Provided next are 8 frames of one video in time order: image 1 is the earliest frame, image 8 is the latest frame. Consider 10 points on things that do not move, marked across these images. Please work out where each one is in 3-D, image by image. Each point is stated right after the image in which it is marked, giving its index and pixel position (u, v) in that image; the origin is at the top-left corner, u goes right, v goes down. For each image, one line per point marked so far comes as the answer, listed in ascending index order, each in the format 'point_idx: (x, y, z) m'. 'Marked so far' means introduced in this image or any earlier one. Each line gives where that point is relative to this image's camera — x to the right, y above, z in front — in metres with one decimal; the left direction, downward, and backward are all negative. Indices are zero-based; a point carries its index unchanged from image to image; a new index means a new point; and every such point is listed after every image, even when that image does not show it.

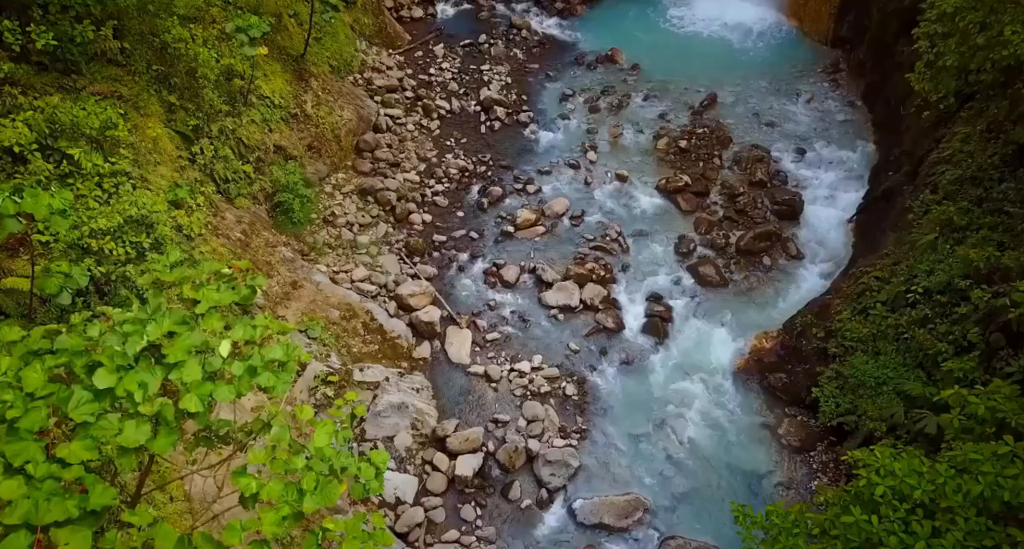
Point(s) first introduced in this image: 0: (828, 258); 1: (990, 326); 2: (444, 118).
0: (+4.4, +0.2, +10.7) m
1: (+4.3, -0.5, +6.9) m
2: (-1.2, +2.8, +13.5) m
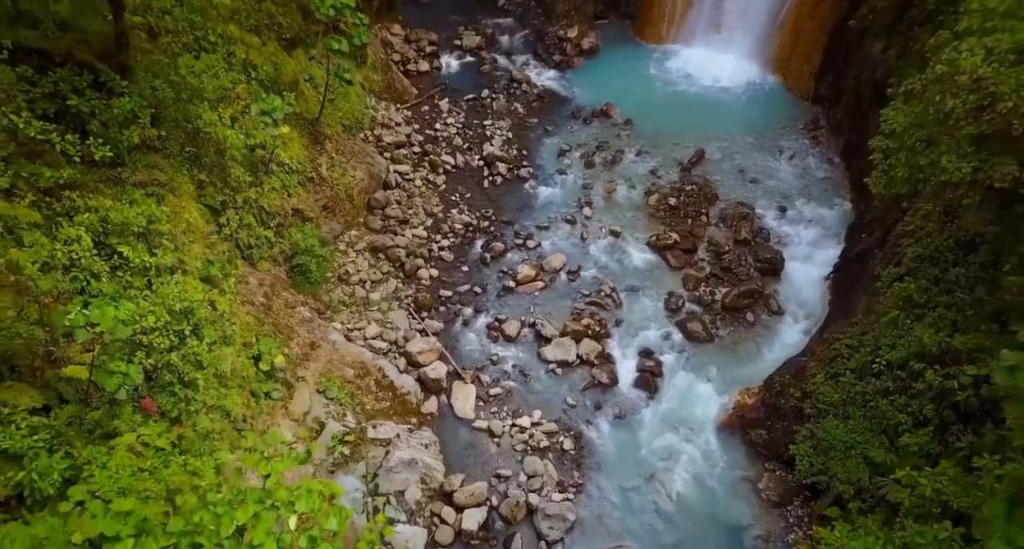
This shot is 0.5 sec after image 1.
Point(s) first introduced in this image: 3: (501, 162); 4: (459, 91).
0: (+4.4, -0.6, +11.5) m
1: (+4.3, -1.3, +7.7) m
2: (-1.2, +1.9, +14.3) m
3: (-0.2, +2.1, +14.4) m
4: (-1.1, +3.8, +16.1) m
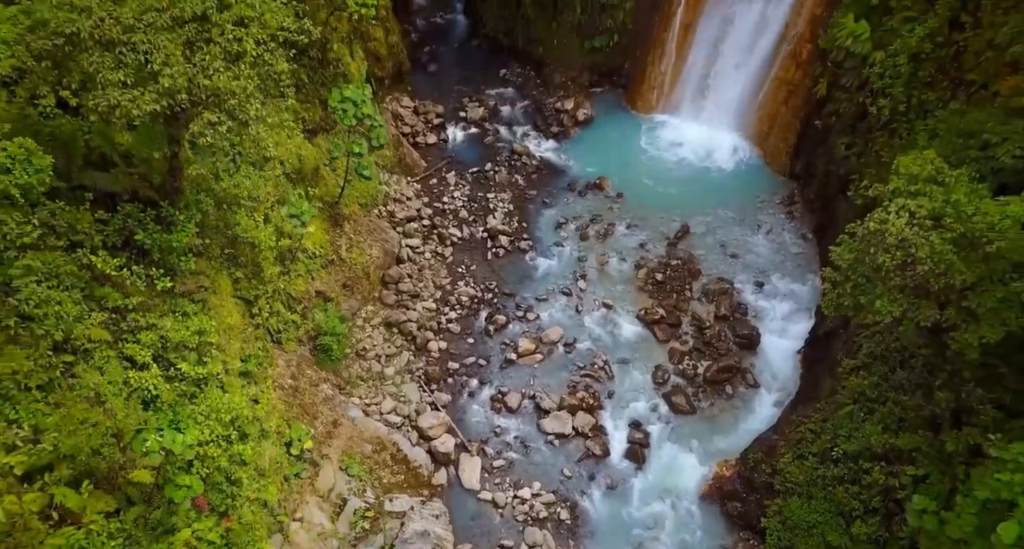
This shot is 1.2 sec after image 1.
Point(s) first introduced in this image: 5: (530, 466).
0: (+4.4, -1.9, +12.7) m
1: (+4.3, -2.5, +8.8) m
2: (-1.1, +0.6, +15.5) m
3: (-0.2, +0.8, +15.6) m
4: (-1.1, +2.5, +17.3) m
5: (+0.3, -2.9, +11.8) m
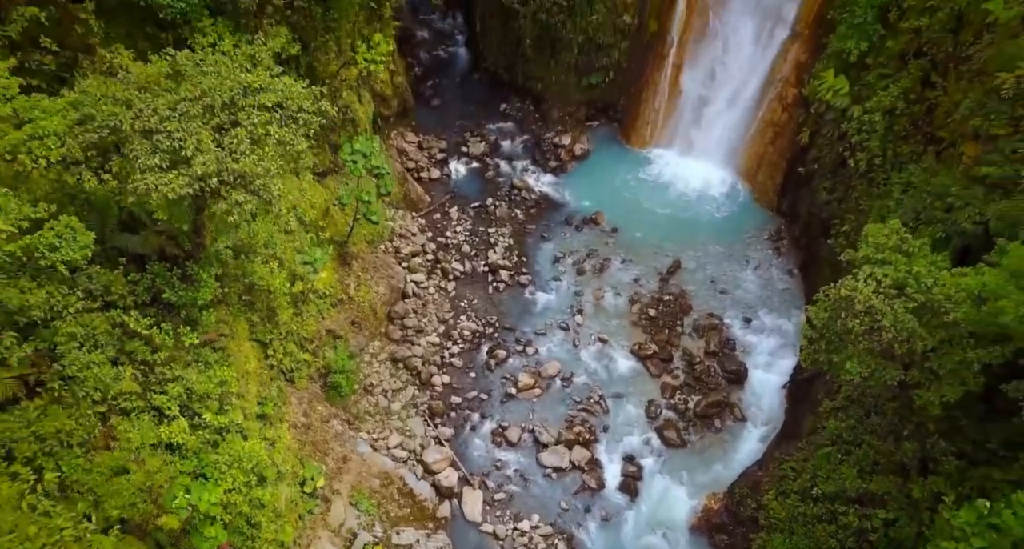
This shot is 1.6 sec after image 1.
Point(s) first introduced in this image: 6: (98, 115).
0: (+4.4, -2.6, +13.4) m
1: (+4.3, -3.2, +9.5) m
2: (-1.1, -0.1, +16.2) m
3: (-0.2, +0.1, +16.3) m
4: (-1.1, +1.8, +18.0) m
5: (+0.3, -3.6, +12.4) m
6: (-4.2, +1.6, +7.8) m
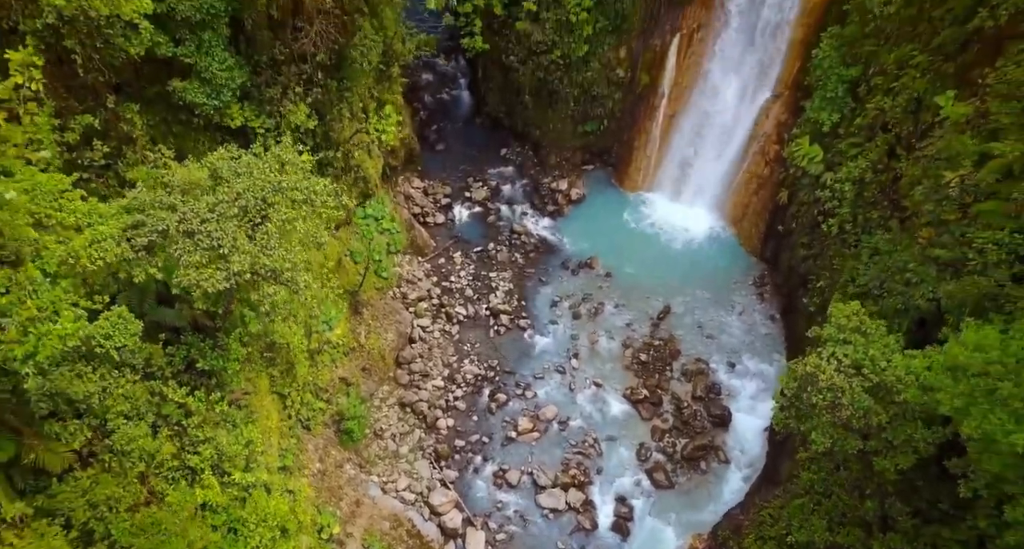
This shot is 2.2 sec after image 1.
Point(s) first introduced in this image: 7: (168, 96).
0: (+4.4, -3.5, +14.3) m
1: (+4.3, -4.2, +10.4) m
2: (-1.1, -1.1, +17.2) m
3: (-0.2, -0.9, +17.3) m
4: (-1.1, +0.8, +19.0) m
5: (+0.3, -4.6, +13.4) m
6: (-4.2, +0.6, +8.8) m
7: (-4.7, +2.6, +10.5) m
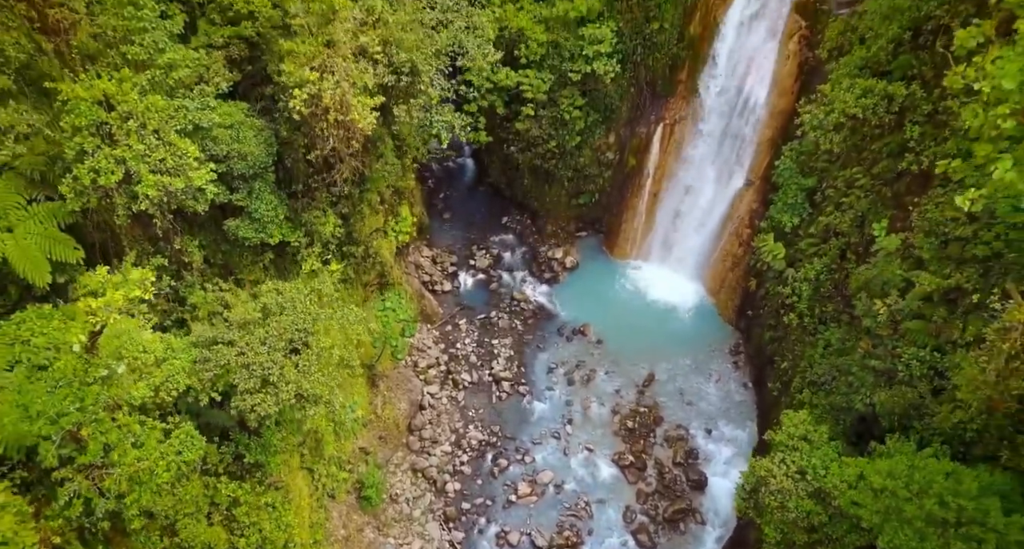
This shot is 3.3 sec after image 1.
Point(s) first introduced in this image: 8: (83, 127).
0: (+4.4, -5.3, +16.2) m
1: (+4.3, -5.9, +12.3) m
2: (-1.1, -2.8, +19.0) m
3: (-0.2, -2.6, +19.1) m
4: (-1.1, -1.0, +20.9) m
5: (+0.3, -6.3, +15.2) m
6: (-4.2, -1.1, +10.6) m
7: (-4.7, +0.8, +12.3) m
8: (-5.4, +1.8, +9.7) m
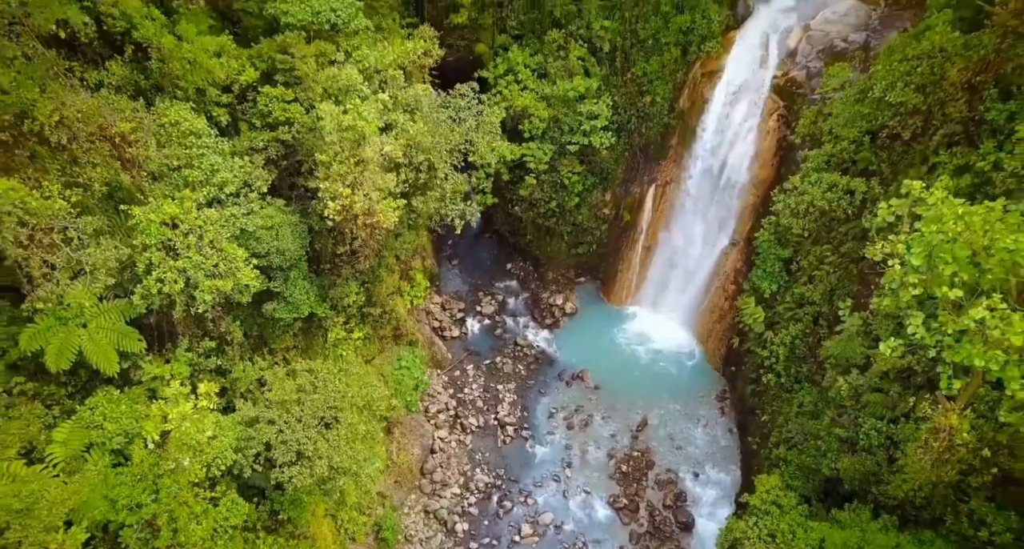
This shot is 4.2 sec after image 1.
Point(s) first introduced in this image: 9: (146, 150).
0: (+4.5, -6.7, +17.7) m
1: (+4.4, -7.2, +13.8) m
2: (-1.0, -4.2, +20.6) m
3: (-0.1, -4.0, +20.7) m
4: (-1.0, -2.4, +22.4) m
5: (+0.4, -7.7, +16.8) m
6: (-4.1, -2.5, +12.2) m
7: (-4.6, -0.5, +13.9) m
8: (-5.3, +0.4, +11.3) m
9: (-5.4, +1.8, +11.3) m
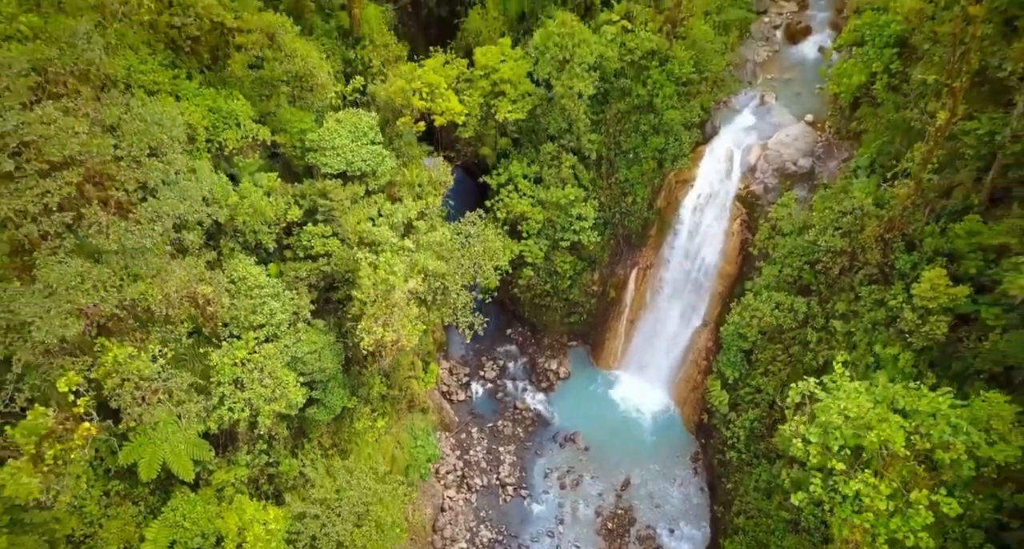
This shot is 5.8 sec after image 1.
0: (+4.6, -9.0, +20.5) m
1: (+4.5, -9.6, +16.6) m
2: (-1.0, -6.6, +23.4) m
3: (-0.1, -6.4, +23.5) m
4: (-1.0, -4.8, +25.2) m
5: (+0.4, -10.1, +19.6) m
6: (-4.0, -4.8, +15.0) m
7: (-4.6, -2.9, +16.7) m
8: (-5.3, -1.9, +14.0) m
9: (-5.4, -0.5, +14.1) m
